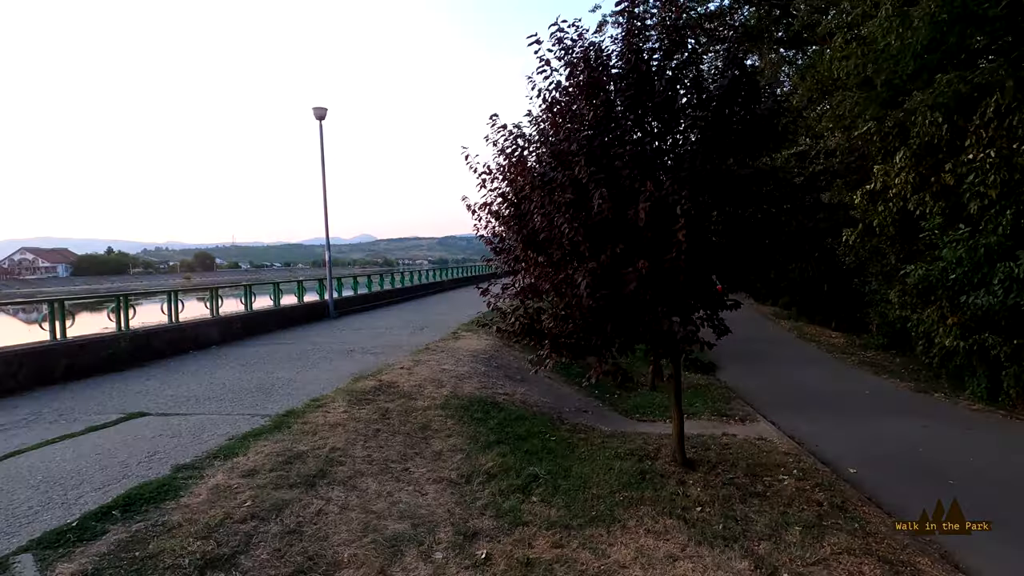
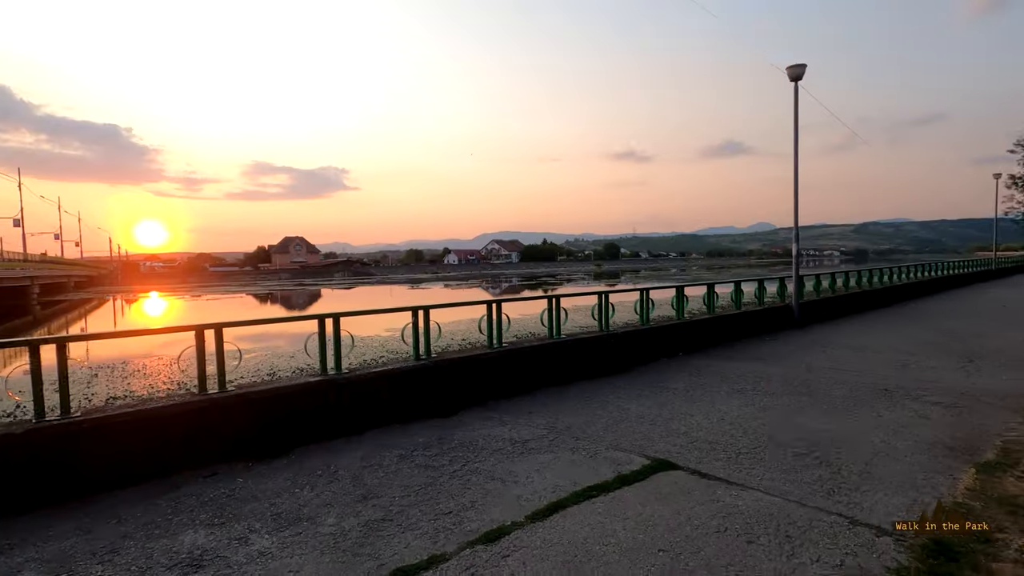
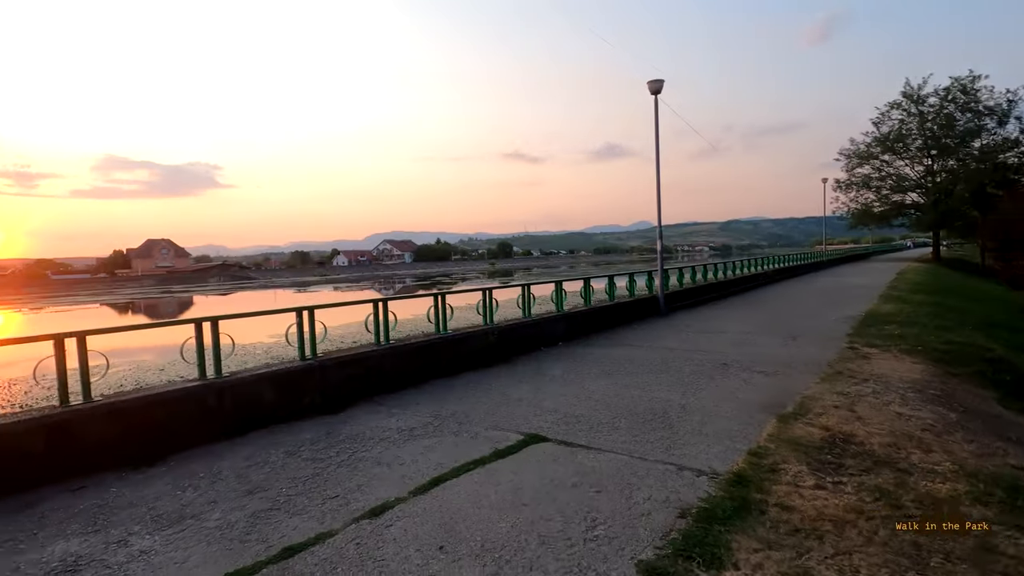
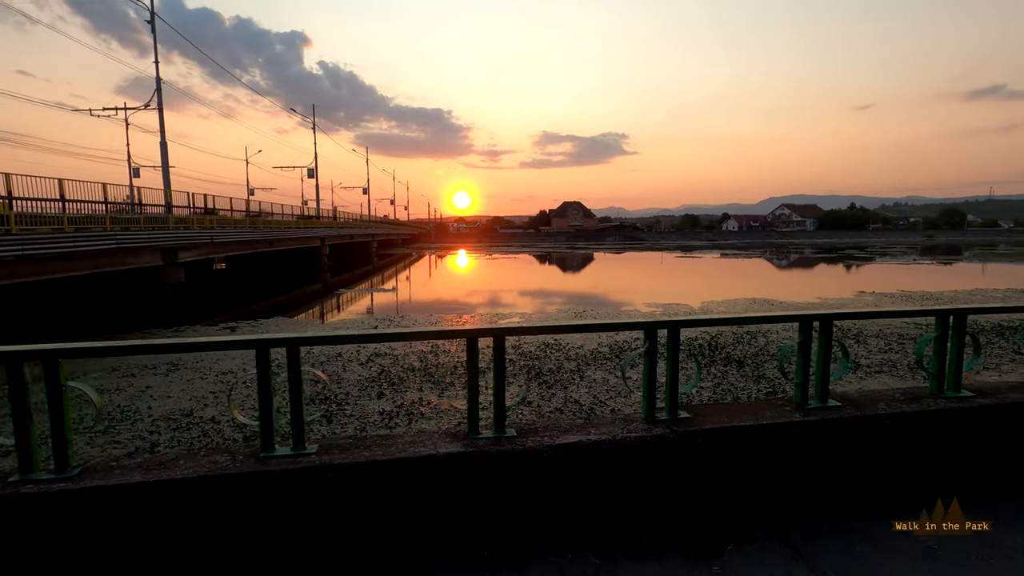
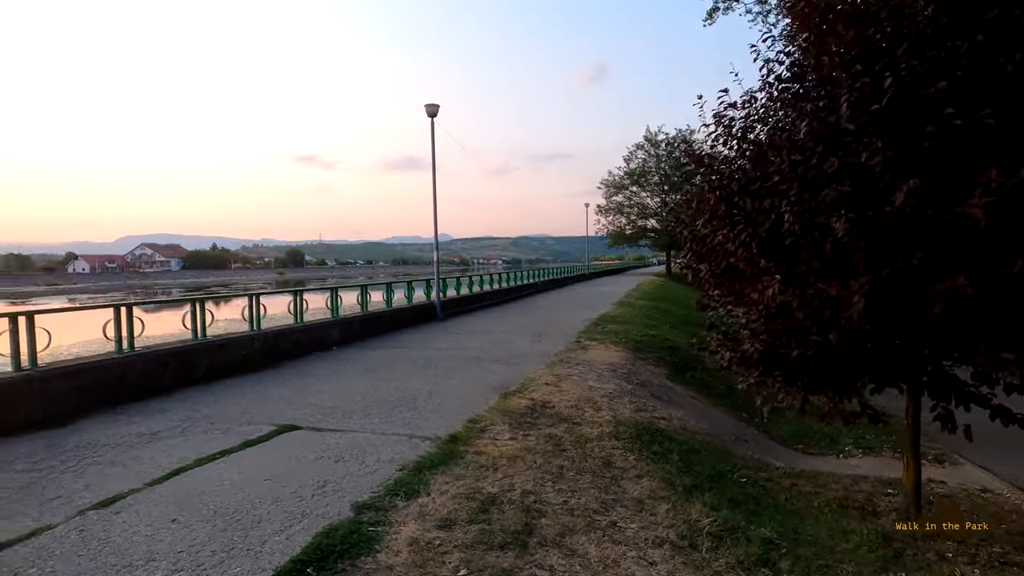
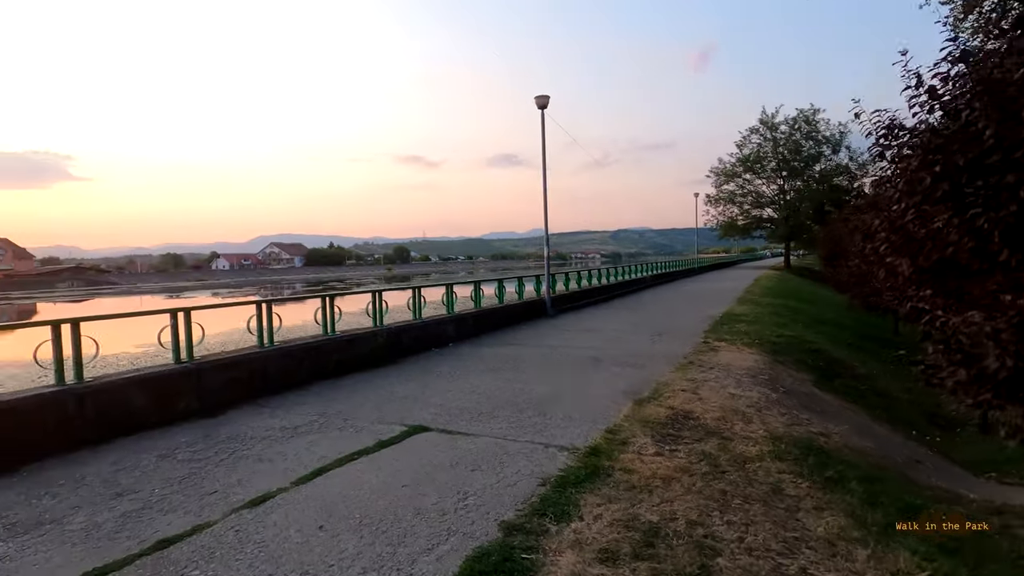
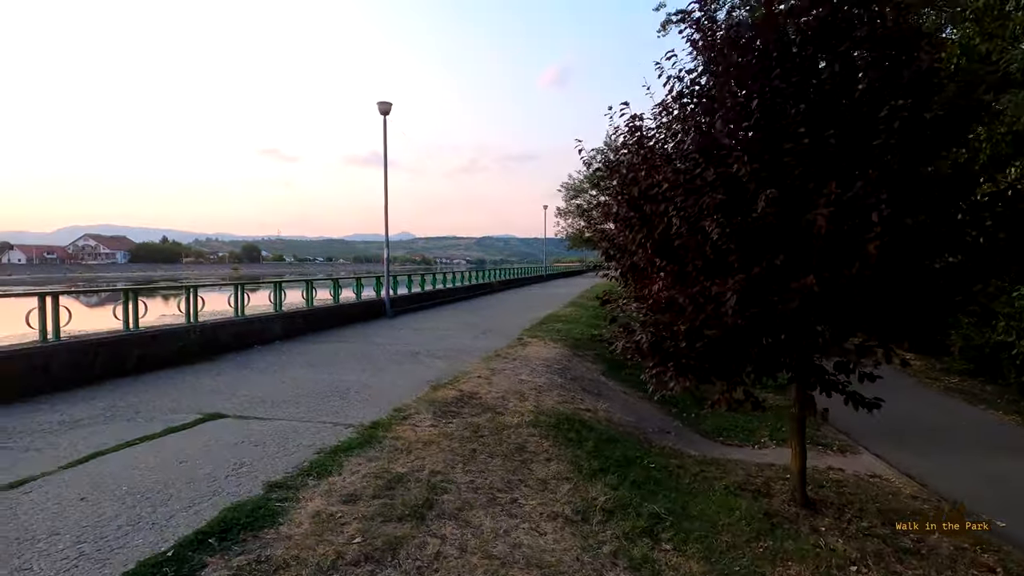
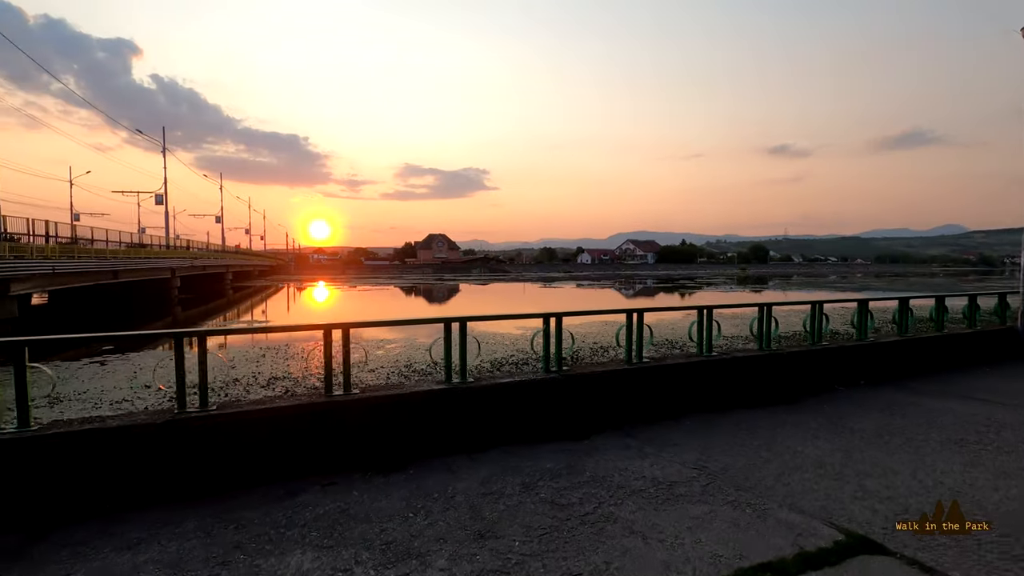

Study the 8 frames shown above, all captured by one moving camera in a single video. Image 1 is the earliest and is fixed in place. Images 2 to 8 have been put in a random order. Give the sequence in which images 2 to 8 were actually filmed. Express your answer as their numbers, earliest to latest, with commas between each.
7, 5, 6, 3, 2, 8, 4
